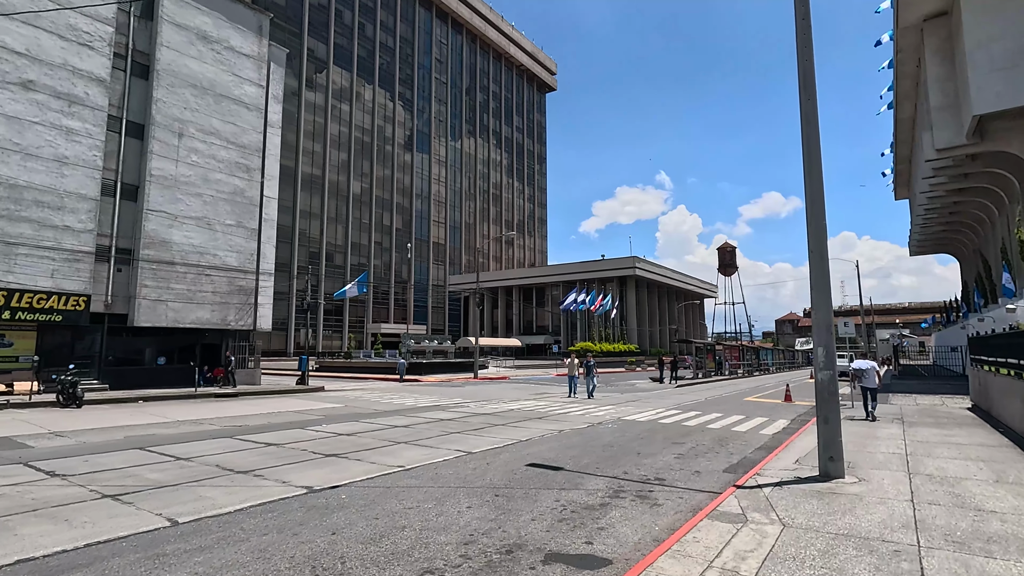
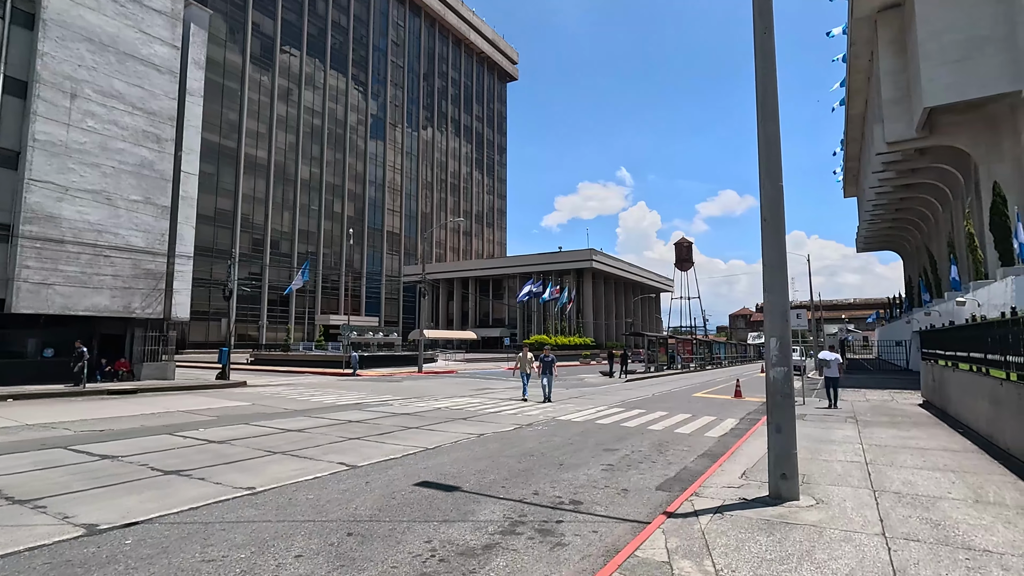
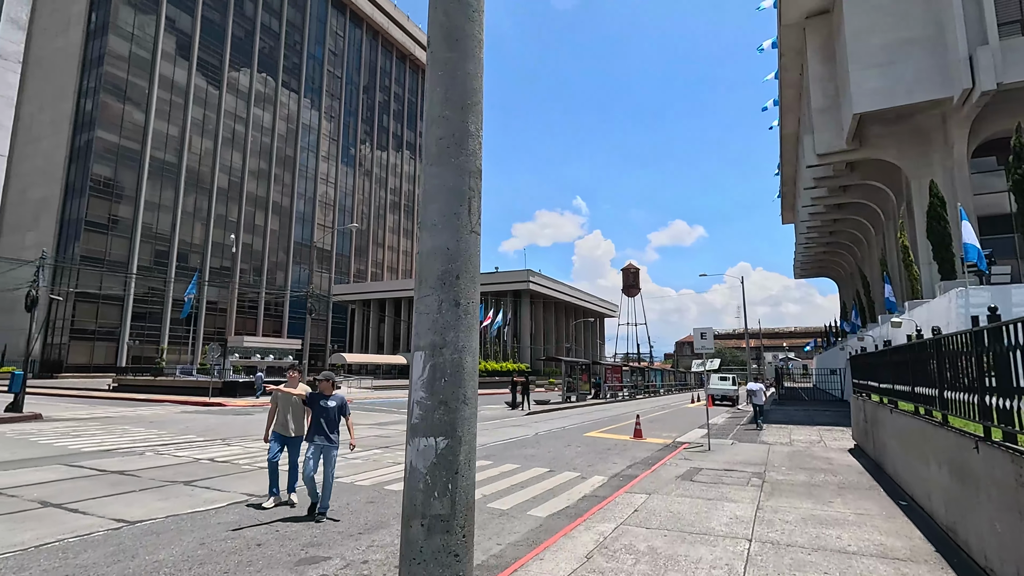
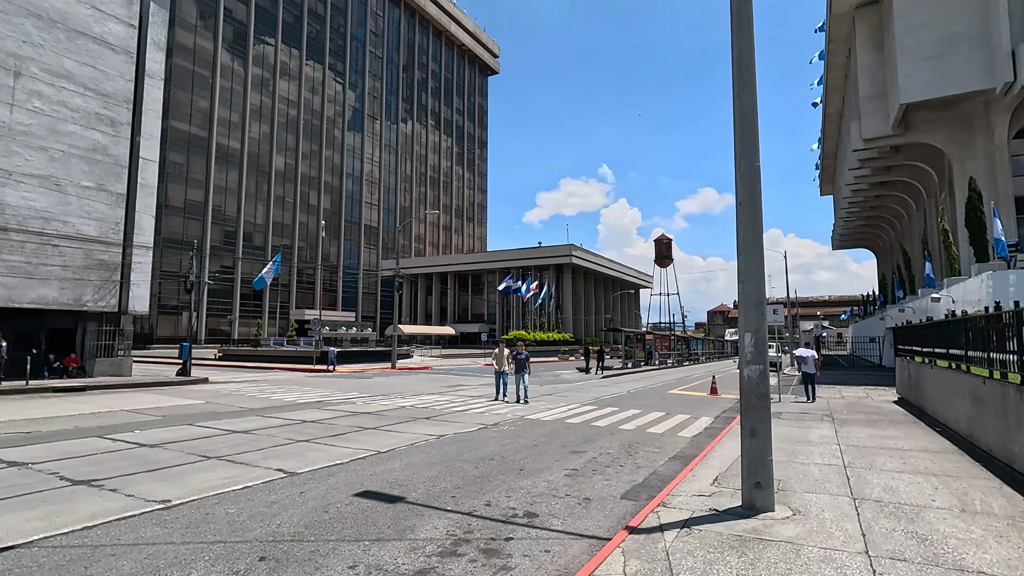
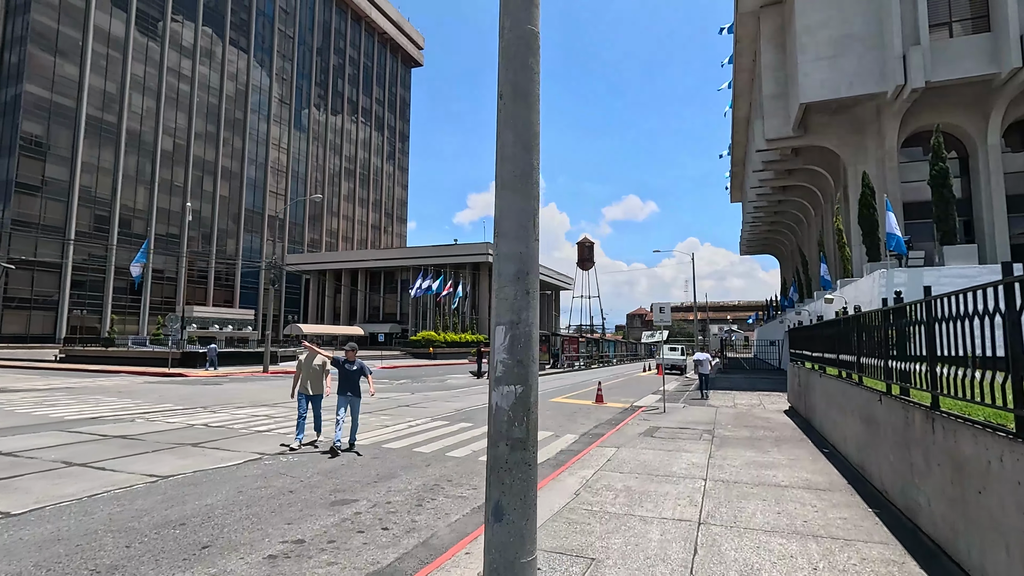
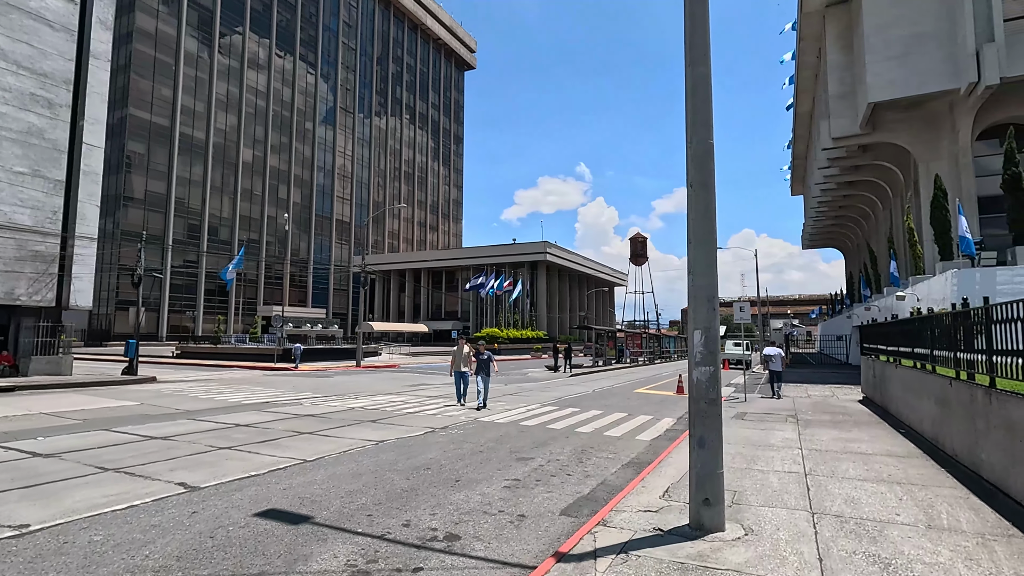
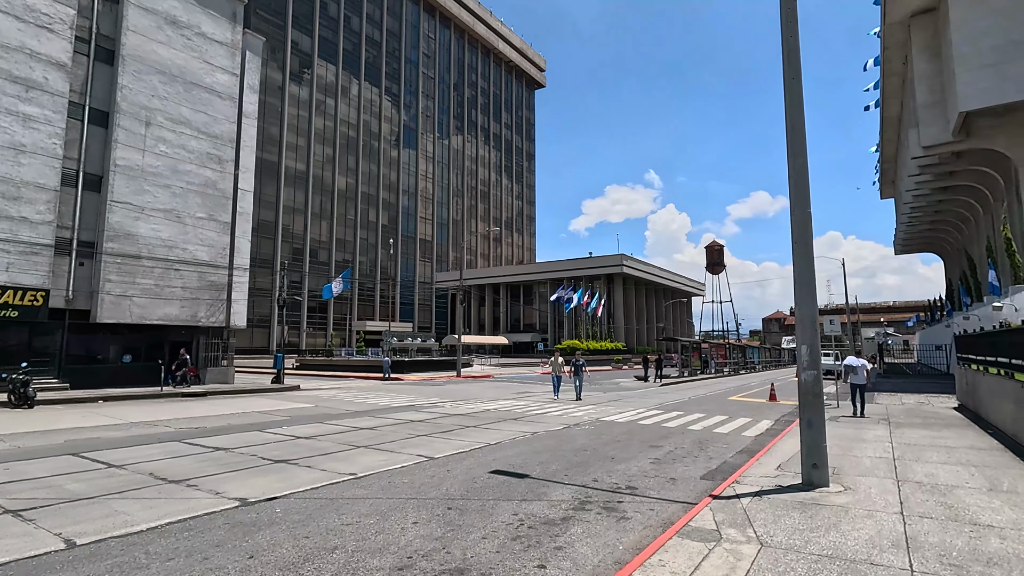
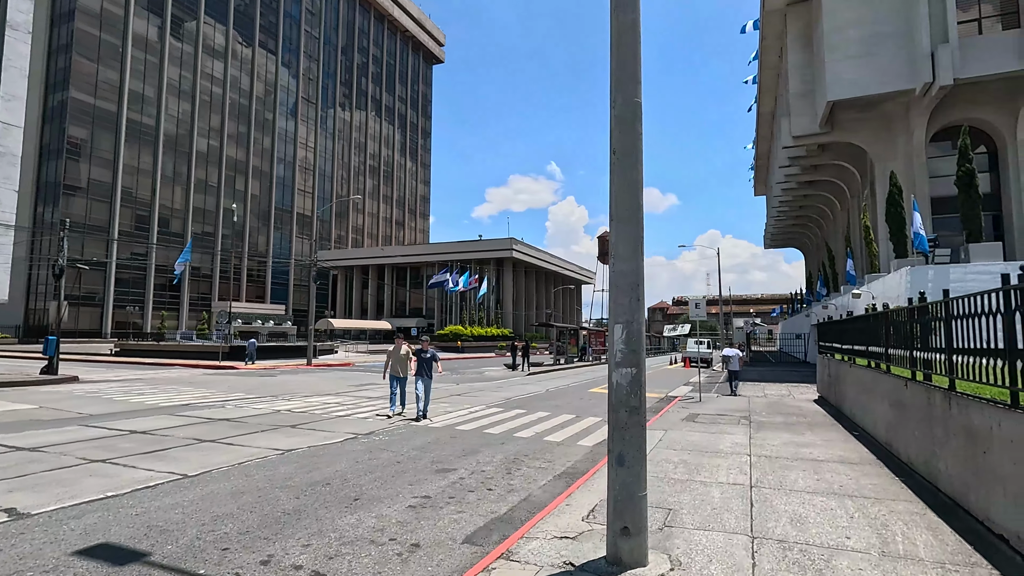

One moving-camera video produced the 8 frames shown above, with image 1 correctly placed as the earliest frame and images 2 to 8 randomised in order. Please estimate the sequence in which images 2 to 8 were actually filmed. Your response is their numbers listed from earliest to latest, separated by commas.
7, 2, 4, 6, 8, 5, 3
